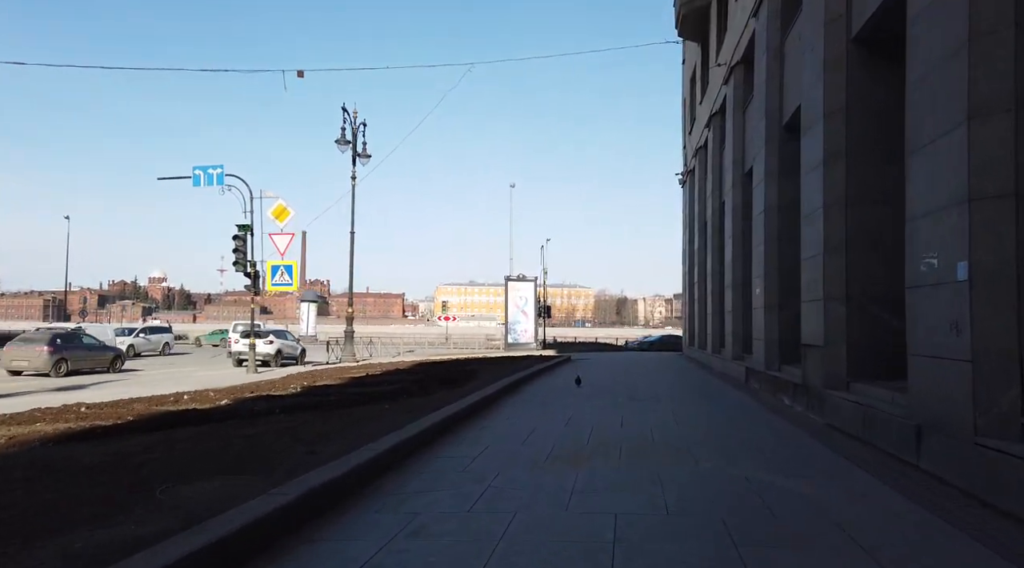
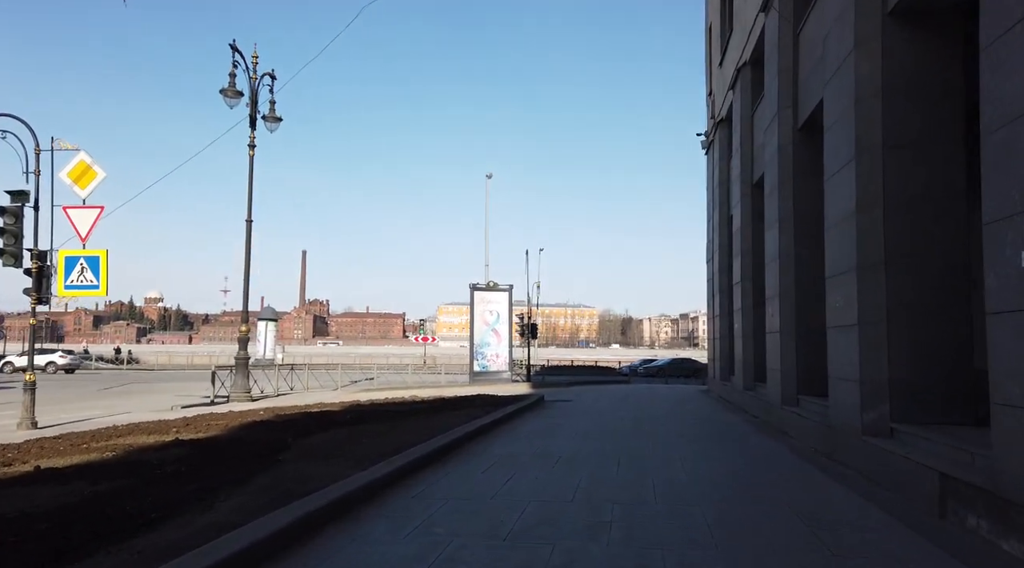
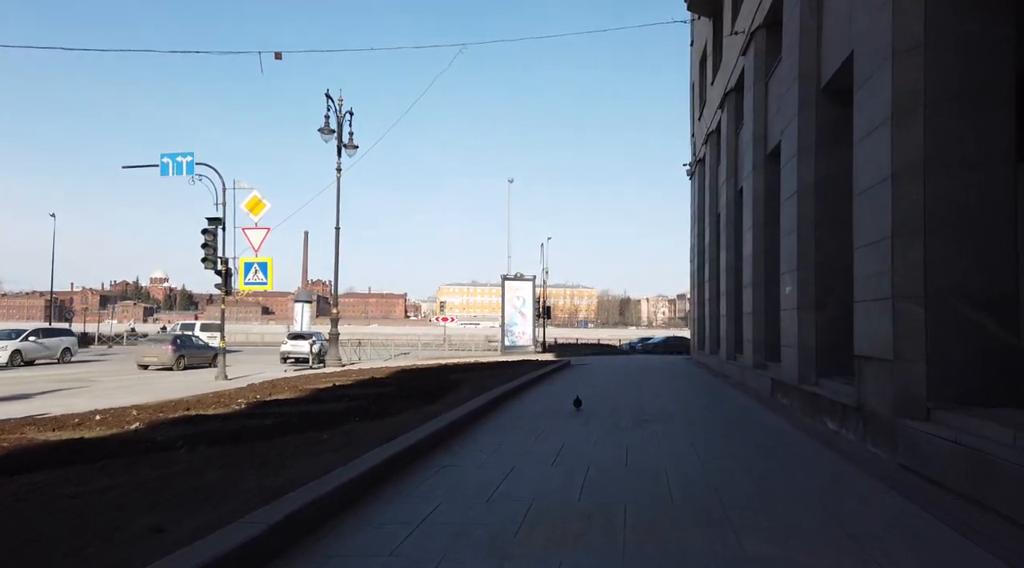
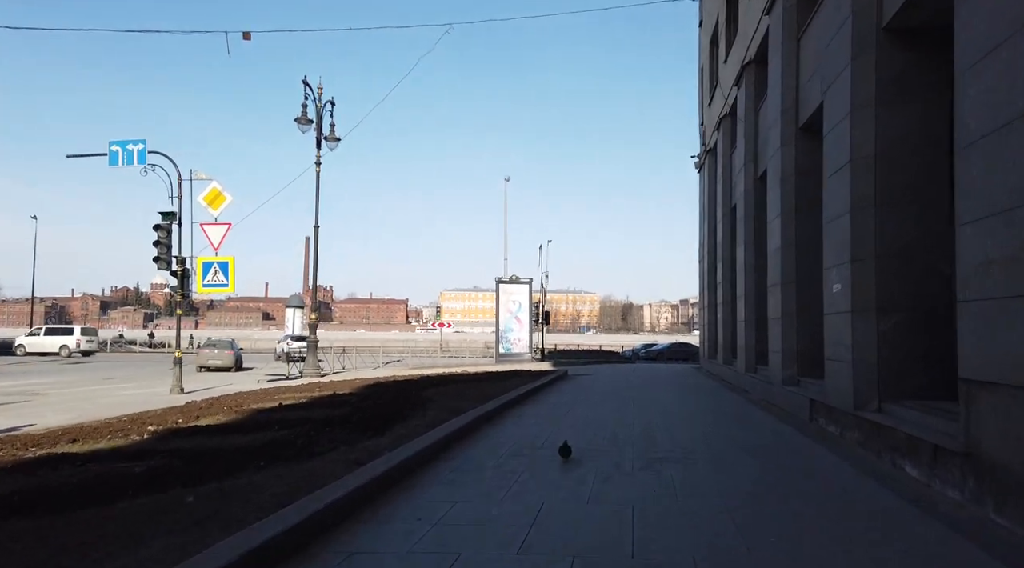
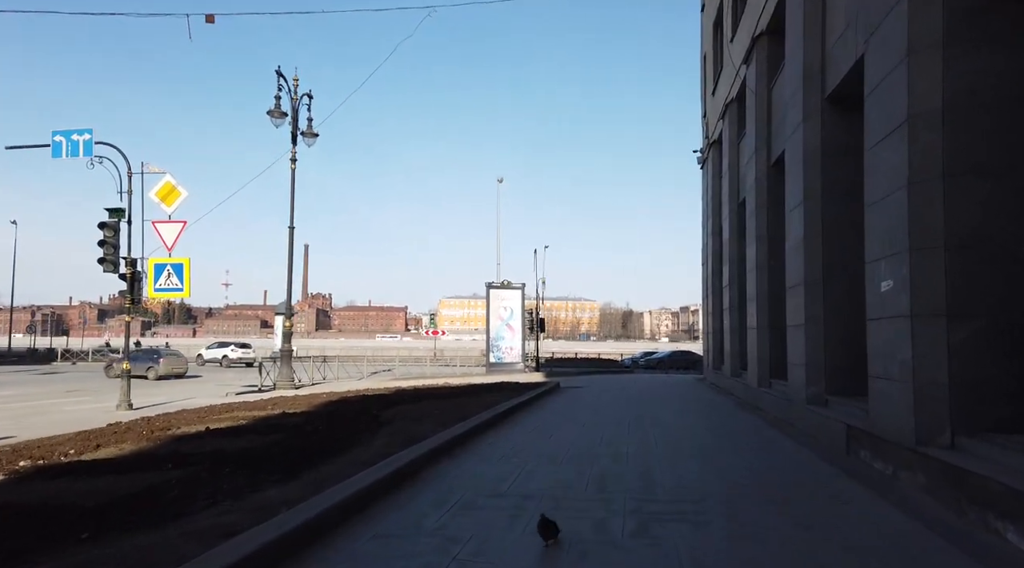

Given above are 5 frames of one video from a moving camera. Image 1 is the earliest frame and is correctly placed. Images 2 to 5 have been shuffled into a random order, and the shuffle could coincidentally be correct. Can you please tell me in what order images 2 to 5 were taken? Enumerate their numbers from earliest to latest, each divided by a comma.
3, 4, 5, 2
